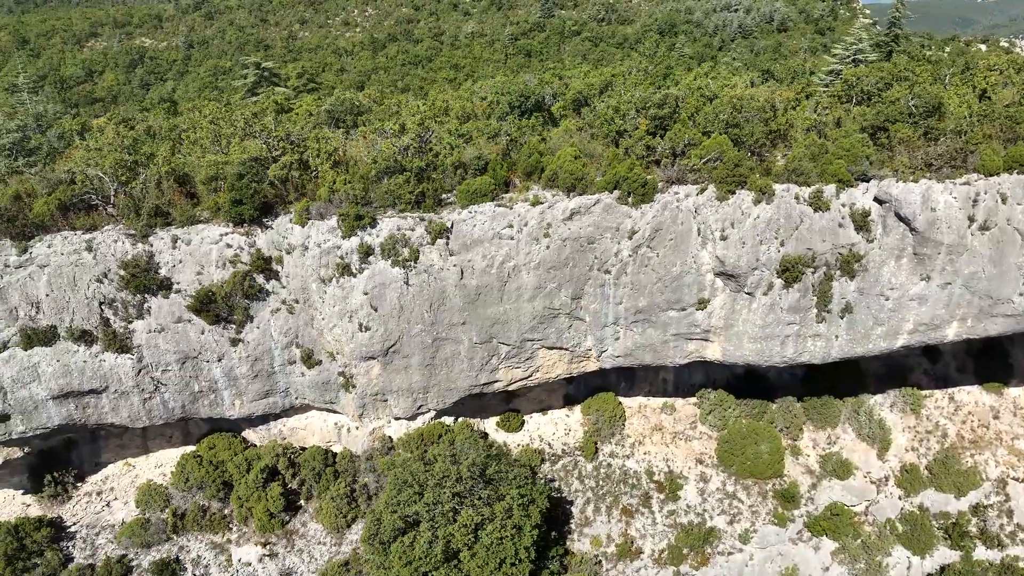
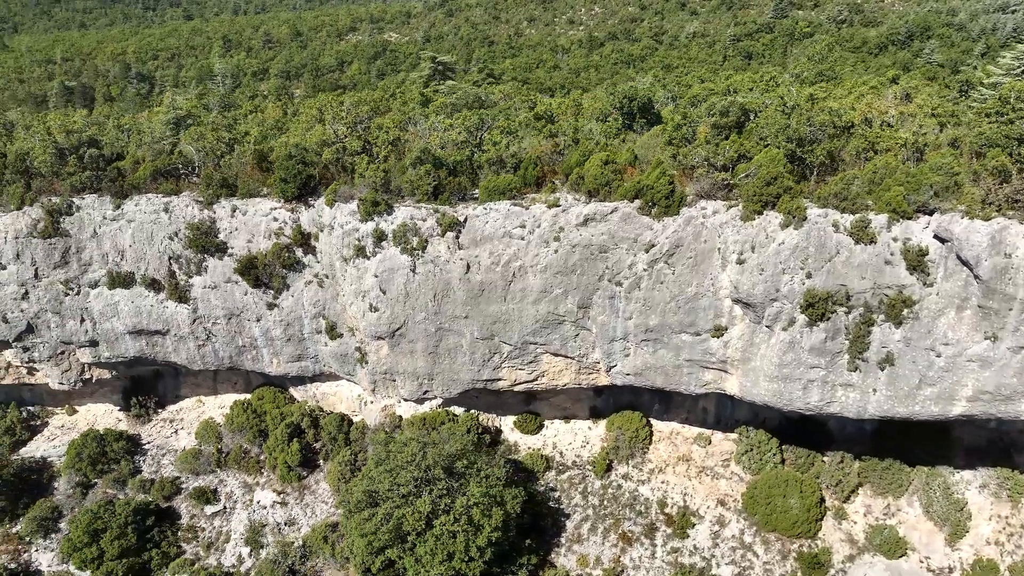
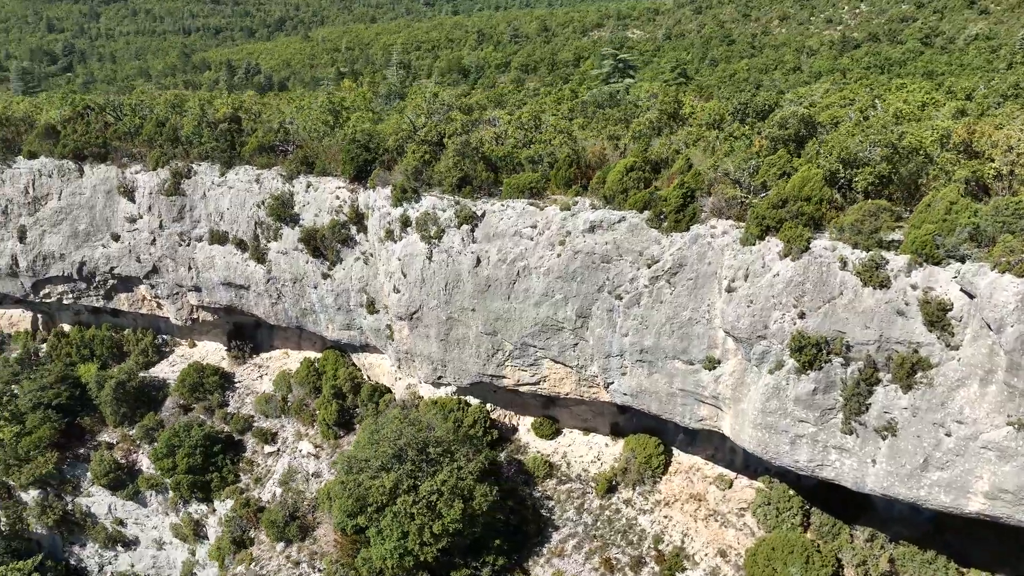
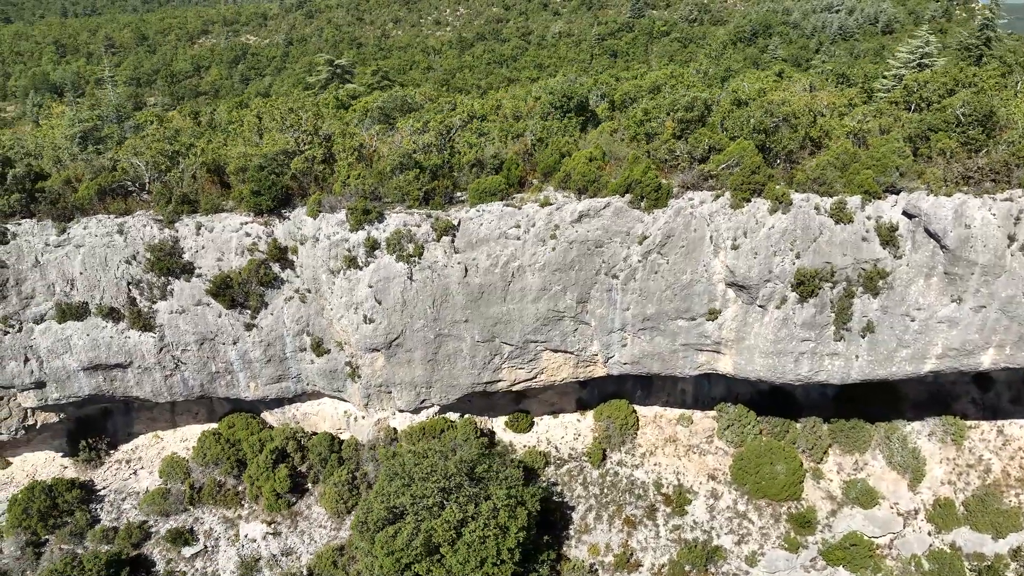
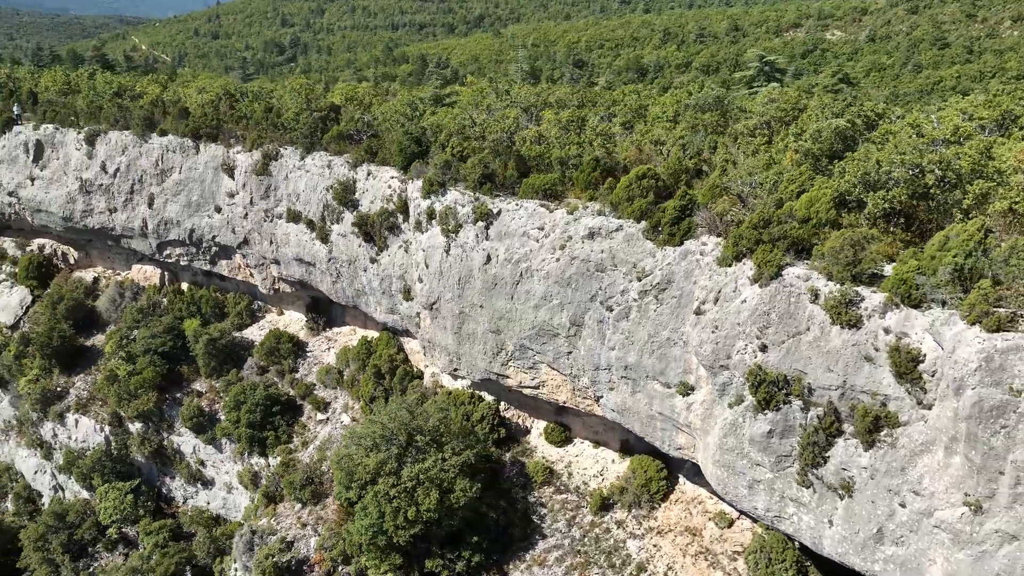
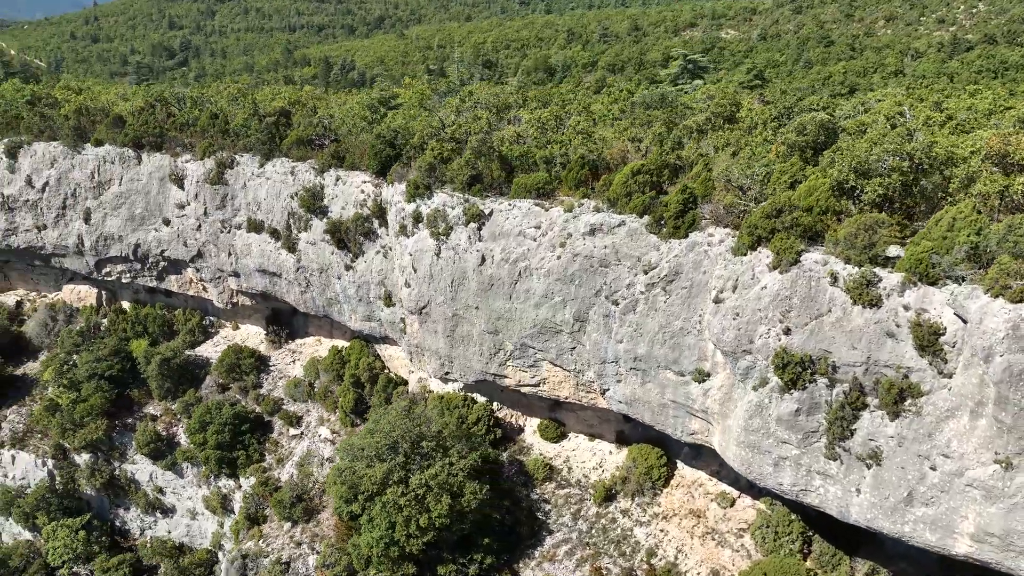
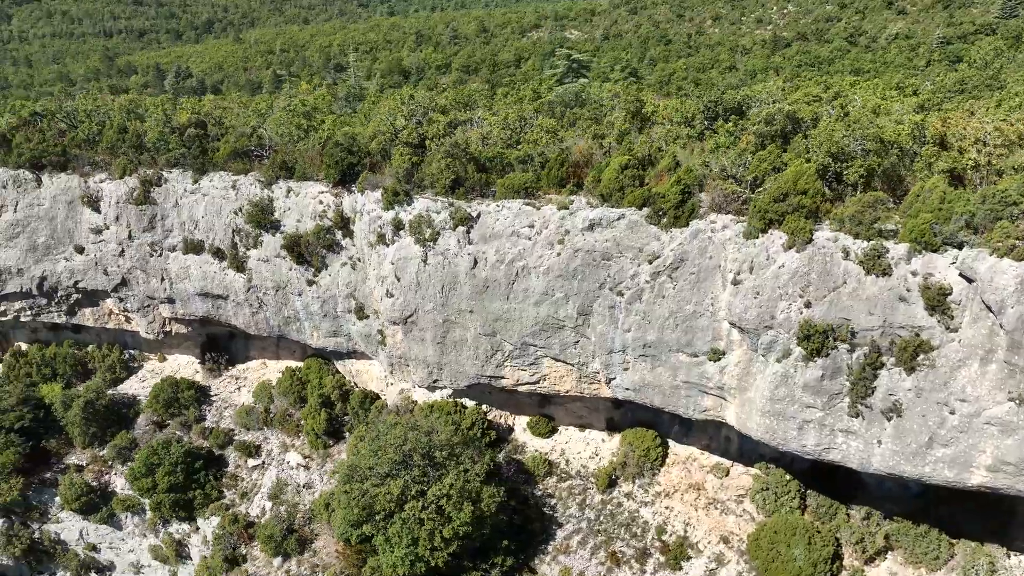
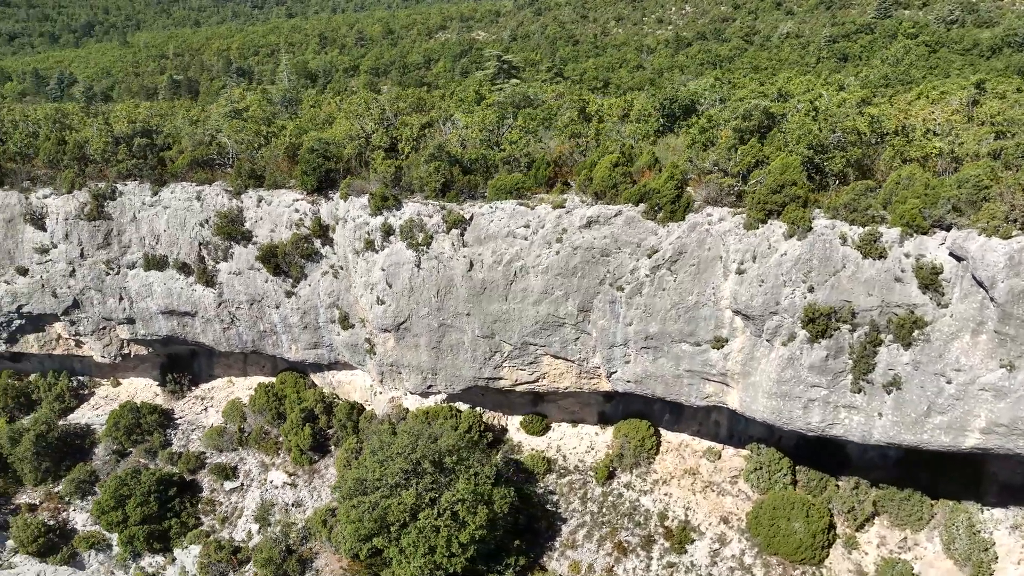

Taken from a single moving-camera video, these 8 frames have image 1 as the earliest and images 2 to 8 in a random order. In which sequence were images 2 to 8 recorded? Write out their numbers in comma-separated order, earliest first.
4, 2, 8, 7, 3, 6, 5
